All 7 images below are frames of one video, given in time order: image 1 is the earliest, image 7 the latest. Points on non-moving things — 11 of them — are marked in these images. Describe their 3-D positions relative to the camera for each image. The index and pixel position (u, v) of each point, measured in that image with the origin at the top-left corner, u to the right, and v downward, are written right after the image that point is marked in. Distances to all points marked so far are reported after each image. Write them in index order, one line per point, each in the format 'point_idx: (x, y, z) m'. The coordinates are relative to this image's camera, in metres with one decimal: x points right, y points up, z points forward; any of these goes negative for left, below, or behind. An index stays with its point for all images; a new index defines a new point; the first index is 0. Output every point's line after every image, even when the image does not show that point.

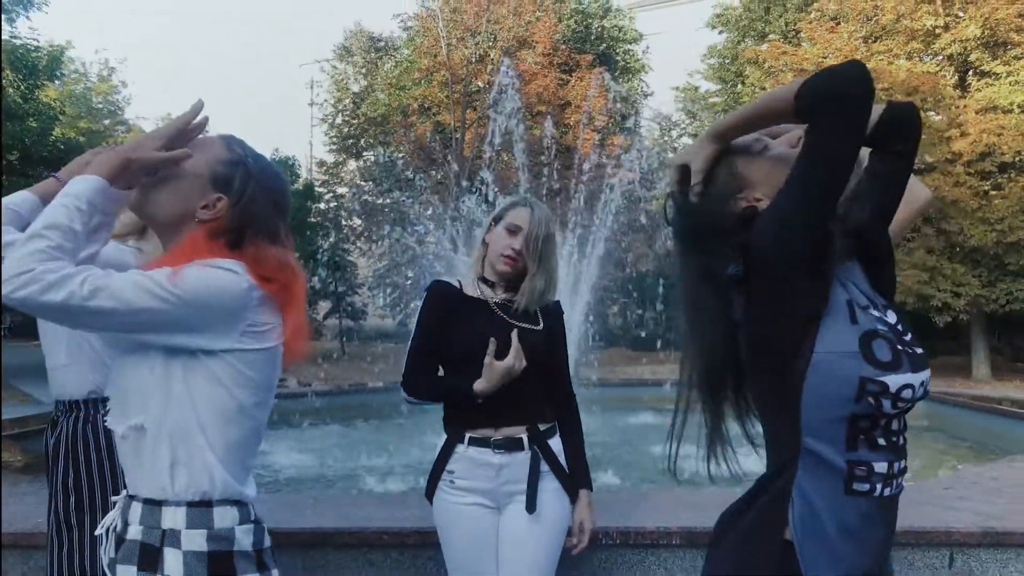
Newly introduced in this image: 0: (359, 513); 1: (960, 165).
0: (-0.6, -0.8, +3.1) m
1: (+9.4, +2.6, +17.1) m
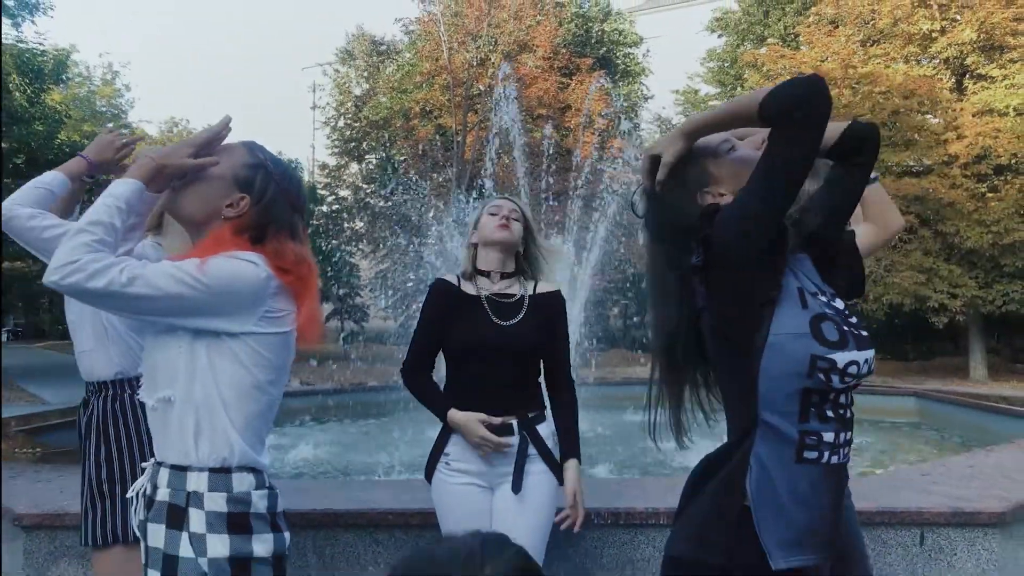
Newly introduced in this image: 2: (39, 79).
0: (-0.6, -0.8, +3.3) m
1: (+9.4, +2.6, +17.3) m
2: (-11.5, +5.1, +20.0) m
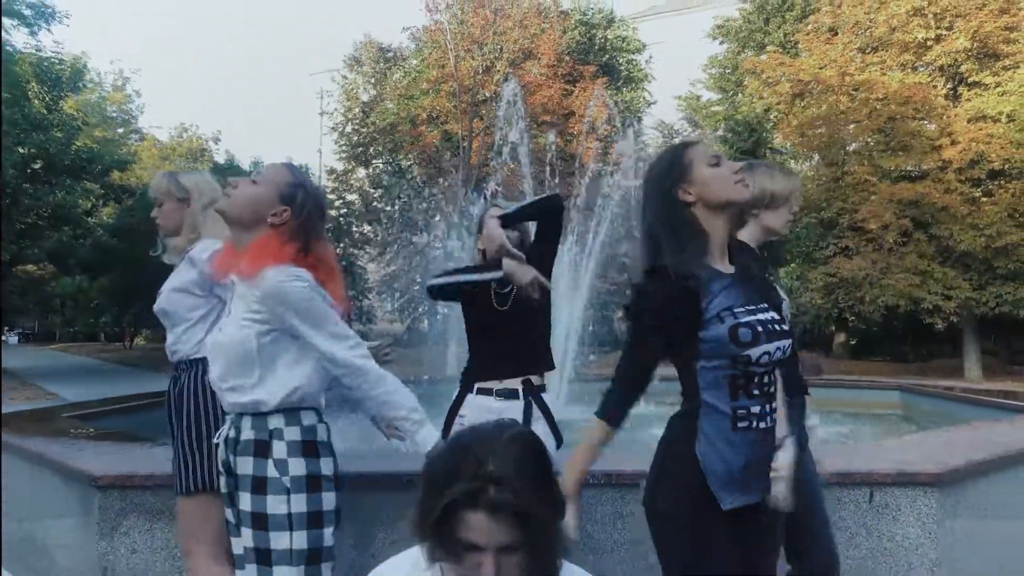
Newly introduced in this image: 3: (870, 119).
0: (-0.6, -0.8, +3.7) m
1: (+9.6, +2.5, +17.7) m
2: (-11.4, +5.1, +20.5) m
3: (+8.2, +3.9, +18.5) m
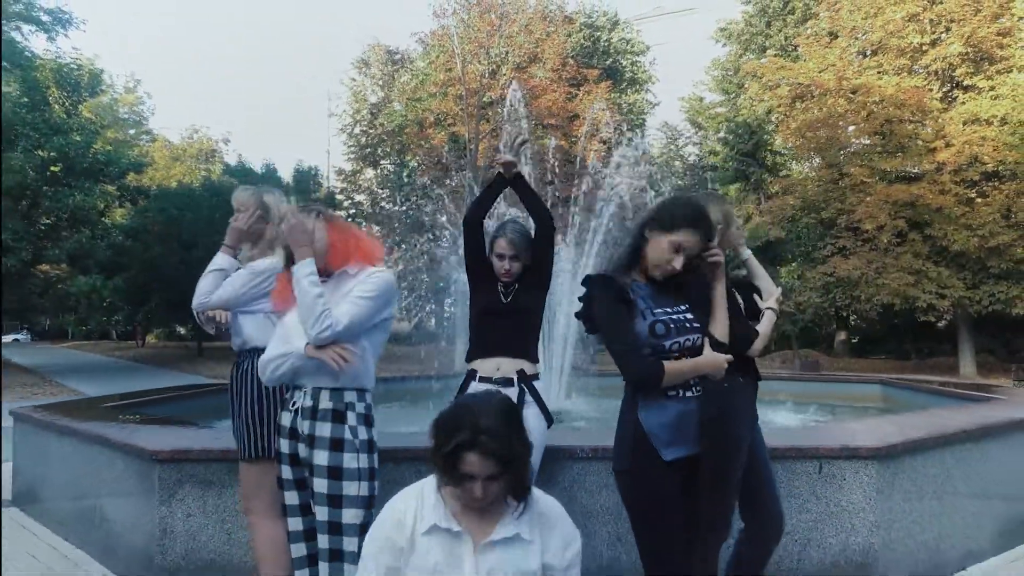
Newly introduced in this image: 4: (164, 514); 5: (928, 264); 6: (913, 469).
0: (-0.6, -0.8, +4.3) m
1: (+9.7, +2.6, +18.1) m
2: (-11.3, +5.1, +21.1) m
3: (+8.3, +3.9, +18.9) m
4: (-1.6, -1.1, +3.8) m
5: (+9.4, +0.5, +18.4) m
6: (+1.9, -0.9, +3.9) m
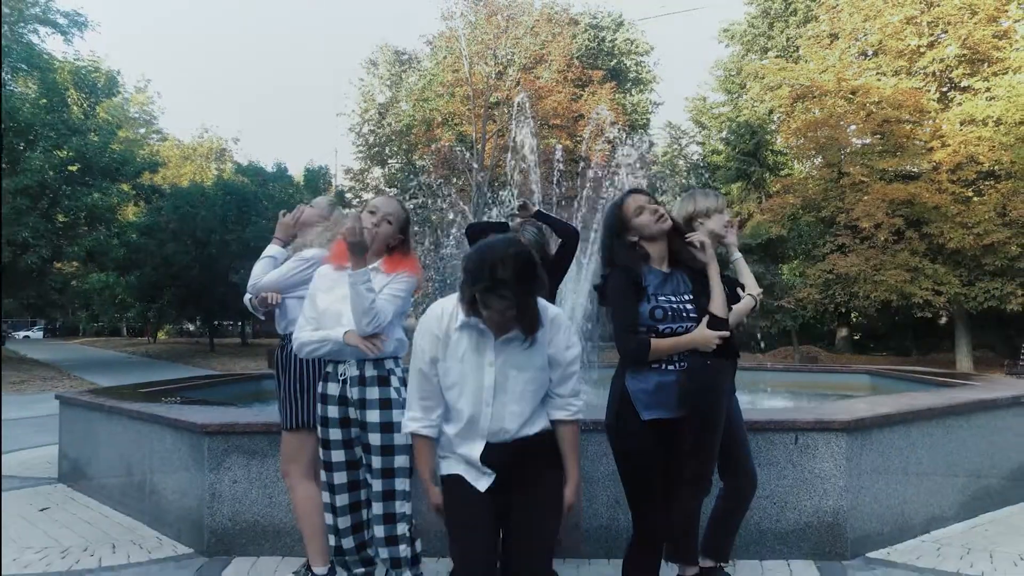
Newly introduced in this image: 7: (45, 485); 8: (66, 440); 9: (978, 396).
0: (-0.5, -0.8, +4.7) m
1: (+9.8, +2.6, +18.5) m
2: (-11.1, +5.2, +21.6) m
3: (+8.5, +4.0, +19.3) m
4: (-1.6, -1.0, +4.3) m
5: (+9.5, +0.6, +18.8) m
6: (+2.0, -0.8, +4.3) m
7: (-3.6, -1.6, +6.4) m
8: (-3.5, -1.2, +6.3) m
9: (+2.9, -0.7, +5.1) m
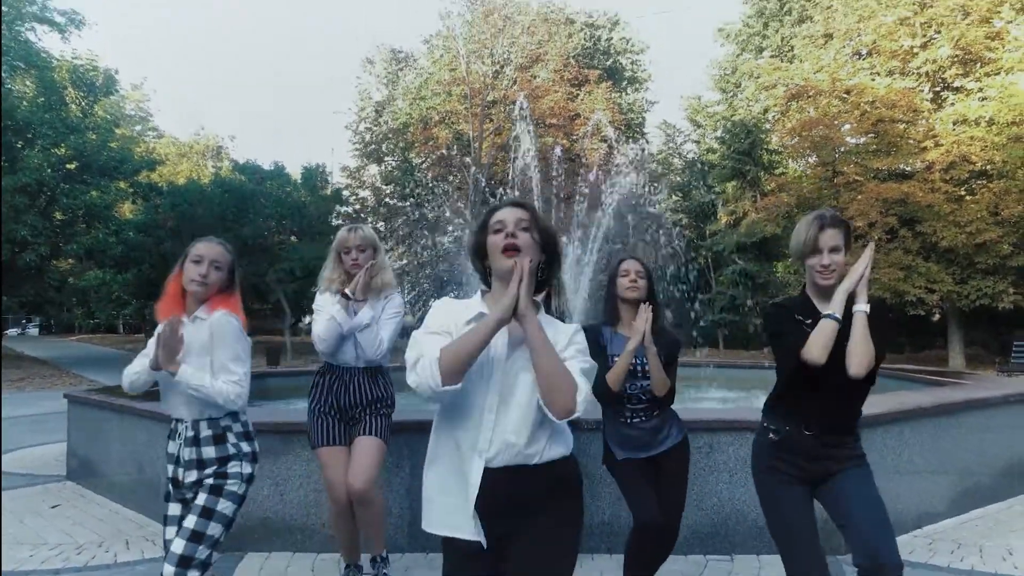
0: (-0.5, -0.8, +4.9) m
1: (+9.7, +2.7, +18.7) m
2: (-11.2, +5.2, +21.7) m
3: (+8.4, +4.0, +19.5) m
4: (-1.6, -1.0, +4.4) m
5: (+9.5, +0.6, +19.0) m
6: (+2.0, -0.8, +4.5) m
7: (-3.6, -1.6, +6.5) m
8: (-3.5, -1.2, +6.5) m
9: (+2.9, -0.7, +5.3) m
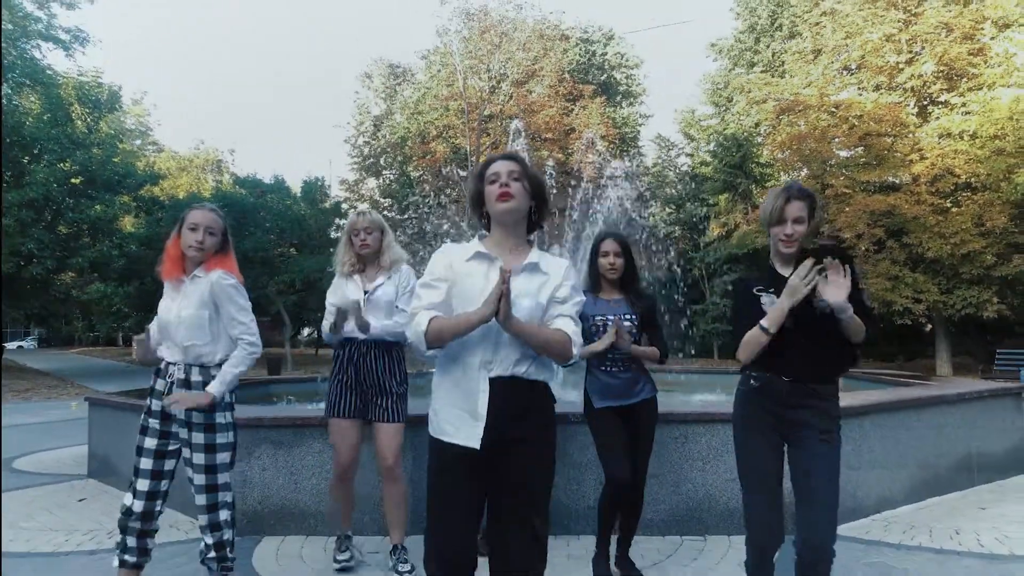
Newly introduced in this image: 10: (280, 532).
0: (-0.5, -0.8, +5.3) m
1: (+9.7, +2.5, +19.2) m
2: (-11.3, +4.9, +22.2) m
3: (+8.3, +3.8, +20.0) m
4: (-1.6, -1.1, +4.8) m
5: (+9.4, +0.4, +19.5) m
6: (+2.0, -0.9, +4.9) m
7: (-3.7, -1.6, +6.9) m
8: (-3.5, -1.3, +6.8) m
9: (+2.9, -0.7, +5.7) m
10: (-1.4, -1.4, +4.8) m
